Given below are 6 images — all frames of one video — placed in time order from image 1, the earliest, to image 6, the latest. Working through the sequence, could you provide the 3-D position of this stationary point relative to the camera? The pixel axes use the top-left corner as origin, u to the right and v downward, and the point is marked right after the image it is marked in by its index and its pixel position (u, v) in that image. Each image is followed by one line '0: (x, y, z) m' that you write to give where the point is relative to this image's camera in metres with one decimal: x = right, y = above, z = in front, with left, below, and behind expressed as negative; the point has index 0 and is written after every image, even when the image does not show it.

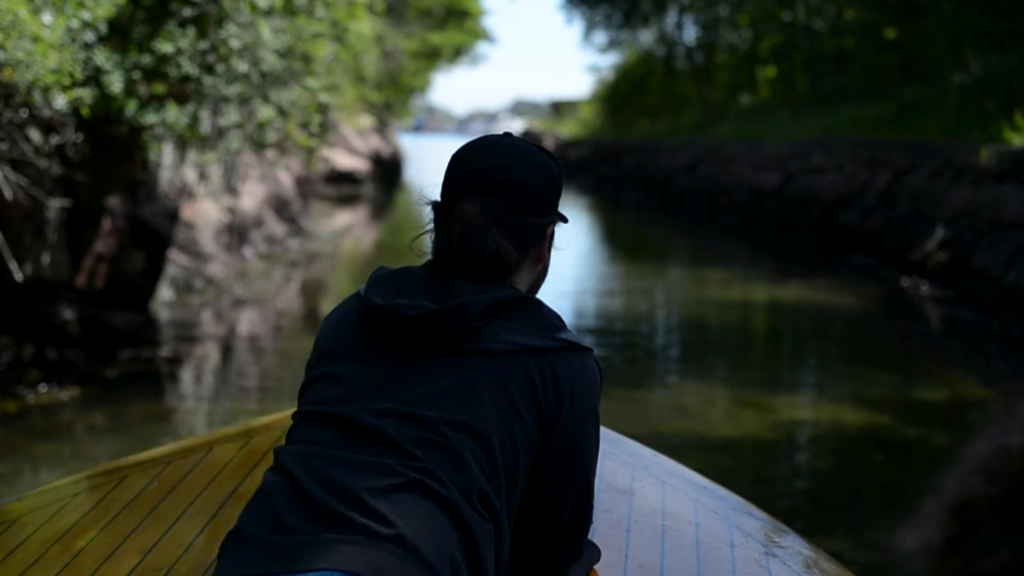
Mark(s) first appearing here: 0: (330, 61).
0: (-2.1, +2.4, +16.3) m
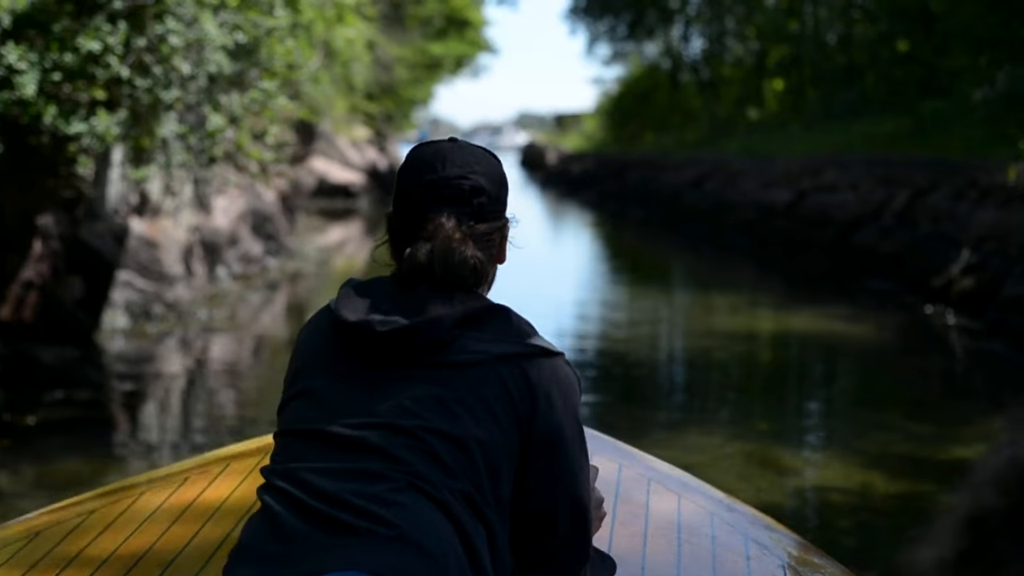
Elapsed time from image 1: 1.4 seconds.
0: (-2.1, +2.2, +15.4) m
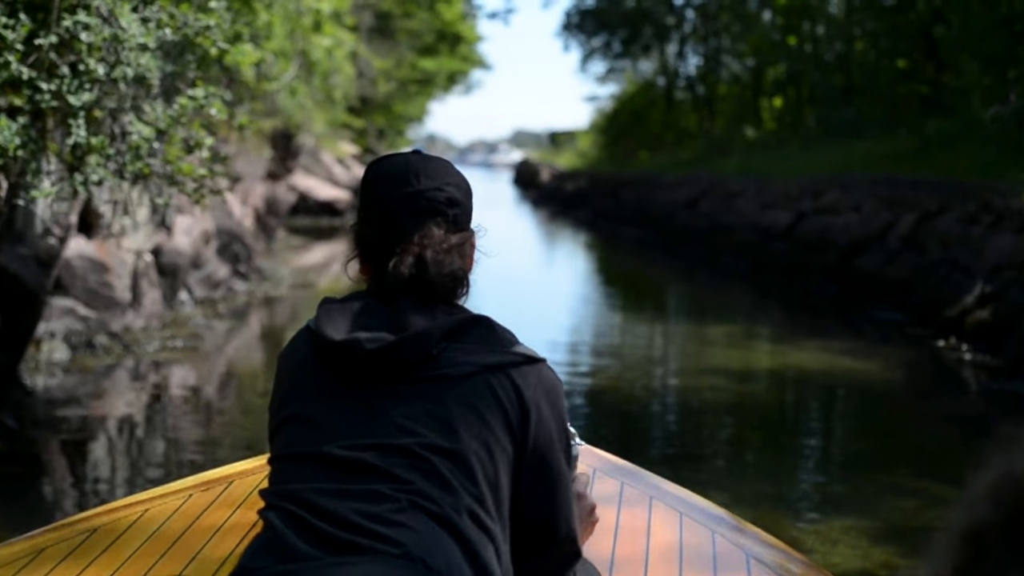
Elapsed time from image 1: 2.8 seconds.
0: (-2.2, +2.0, +14.6) m
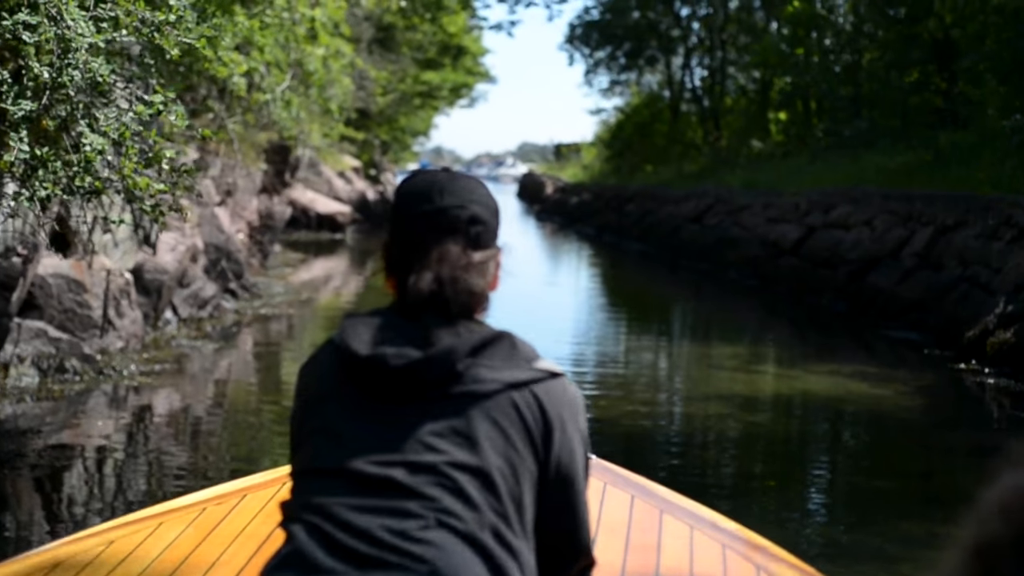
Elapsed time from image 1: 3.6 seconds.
0: (-2.2, +1.8, +14.1) m
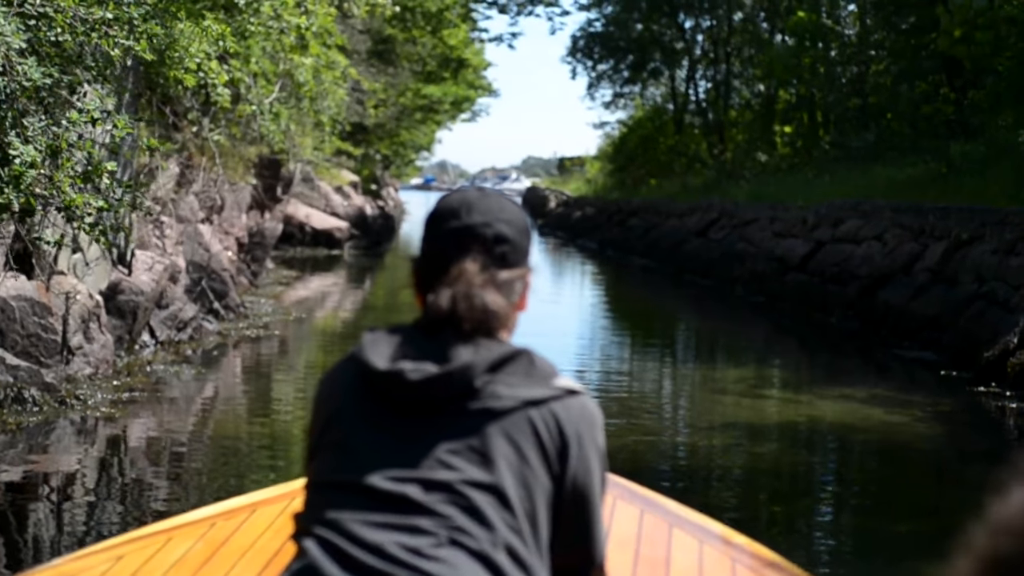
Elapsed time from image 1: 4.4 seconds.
0: (-2.2, +1.7, +13.6) m
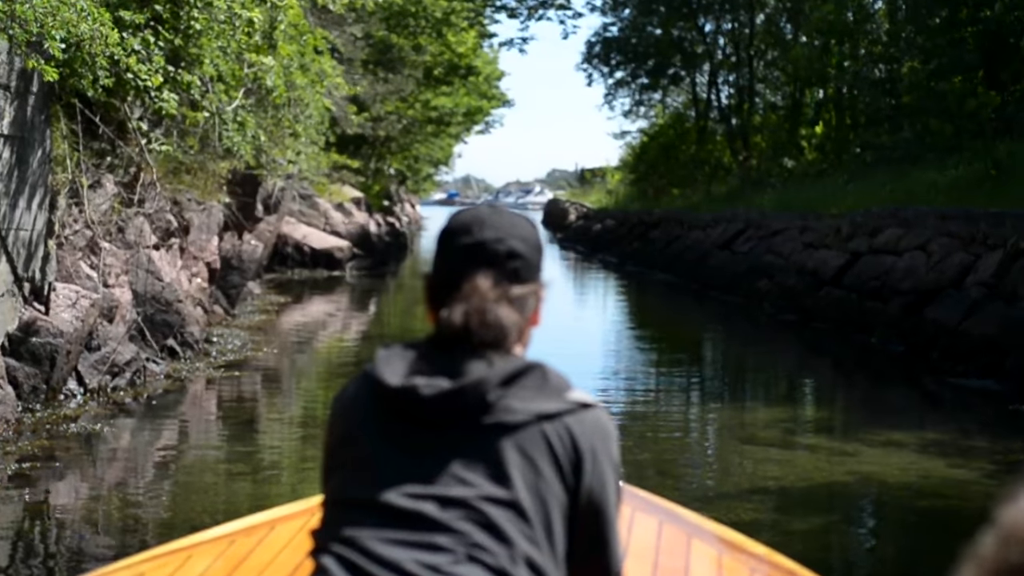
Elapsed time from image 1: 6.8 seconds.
0: (-2.3, +1.4, +12.1) m
